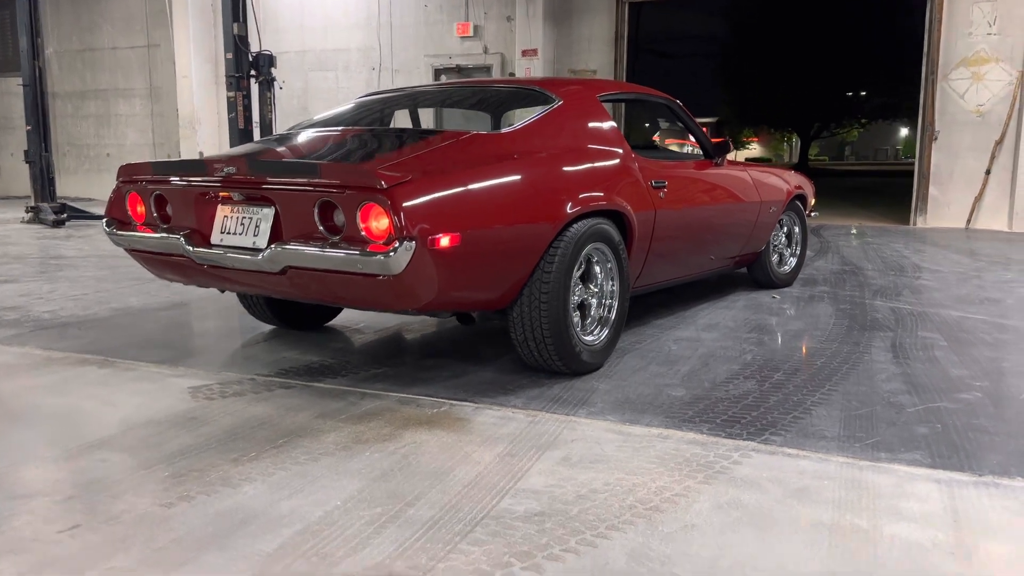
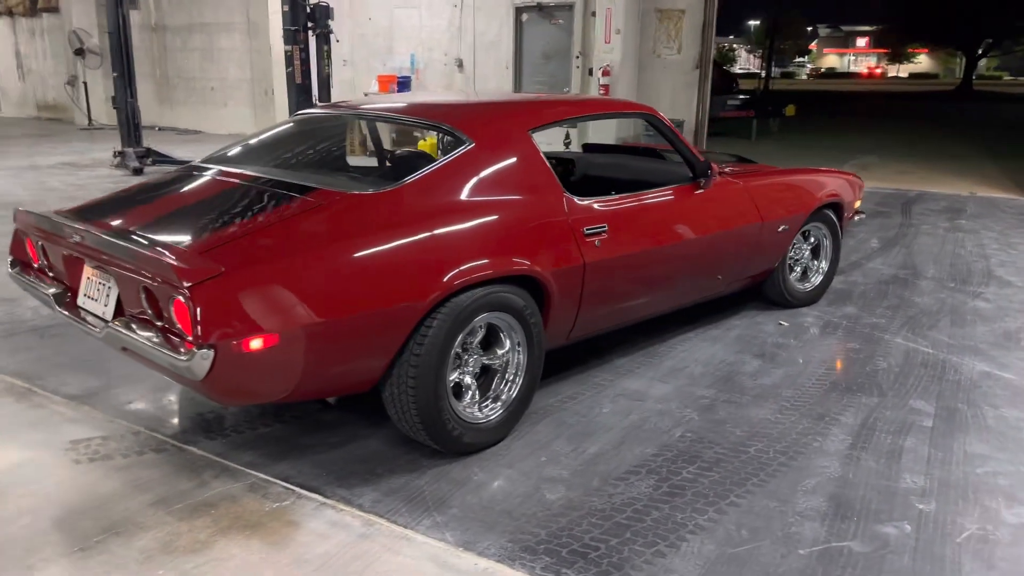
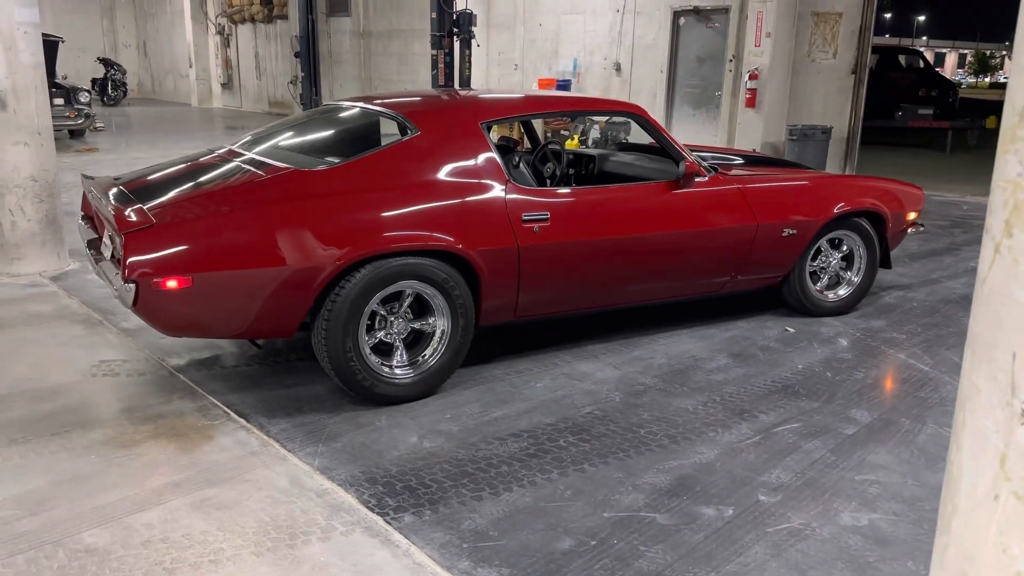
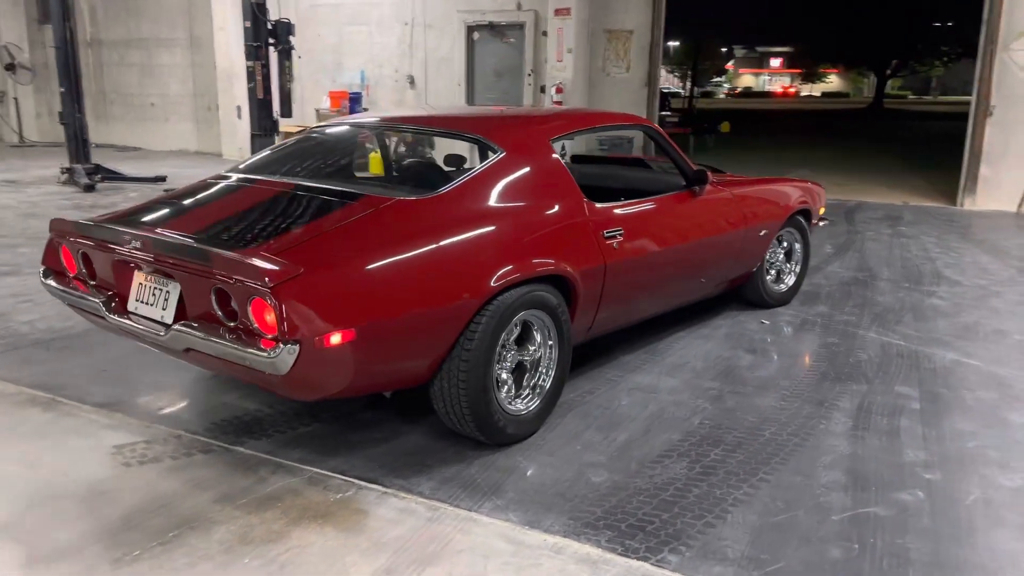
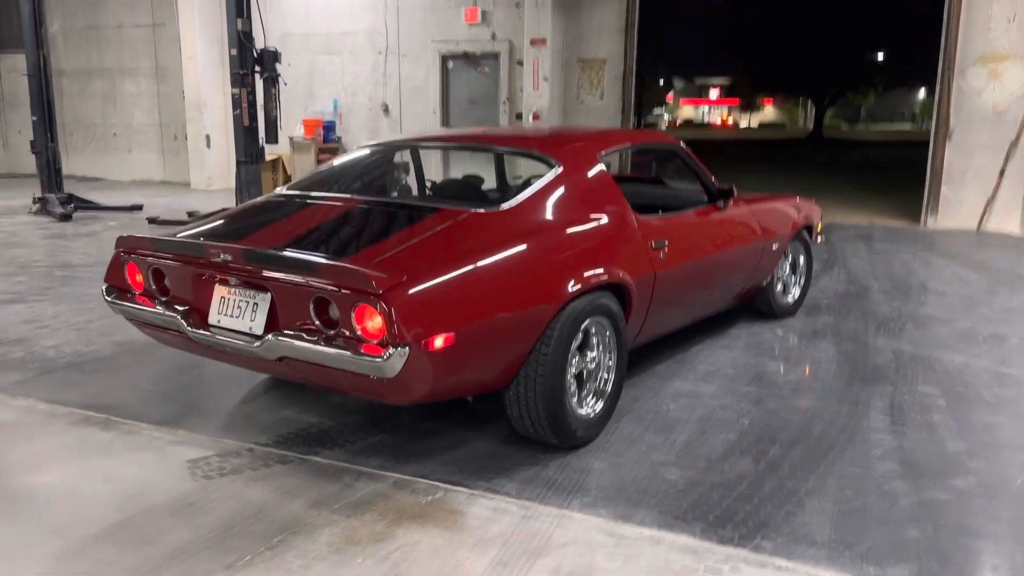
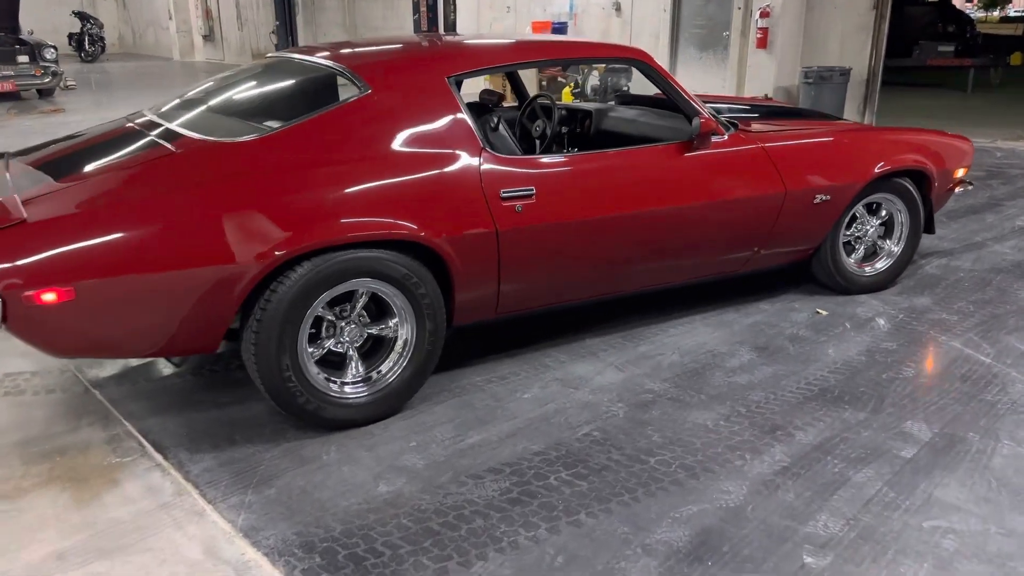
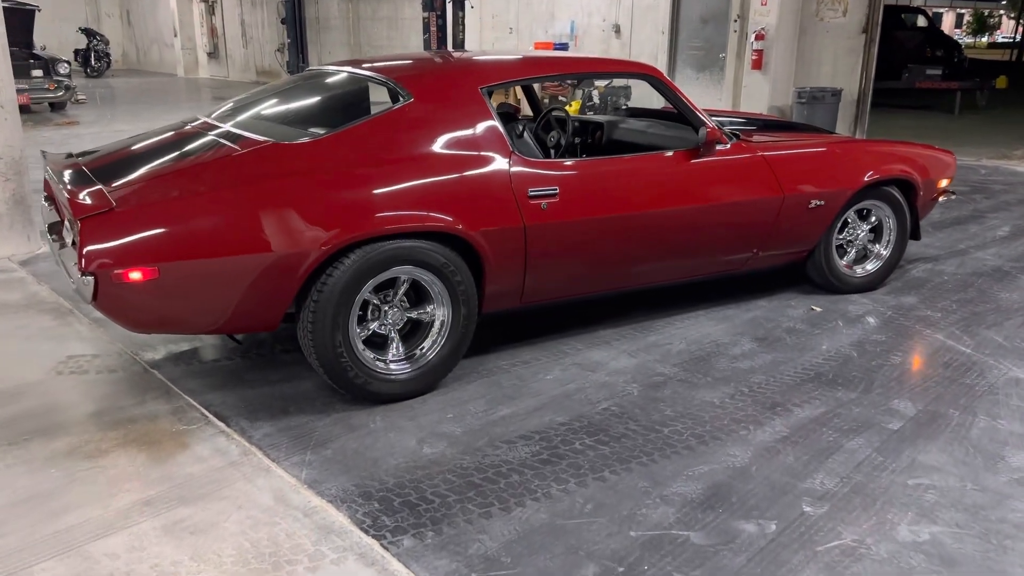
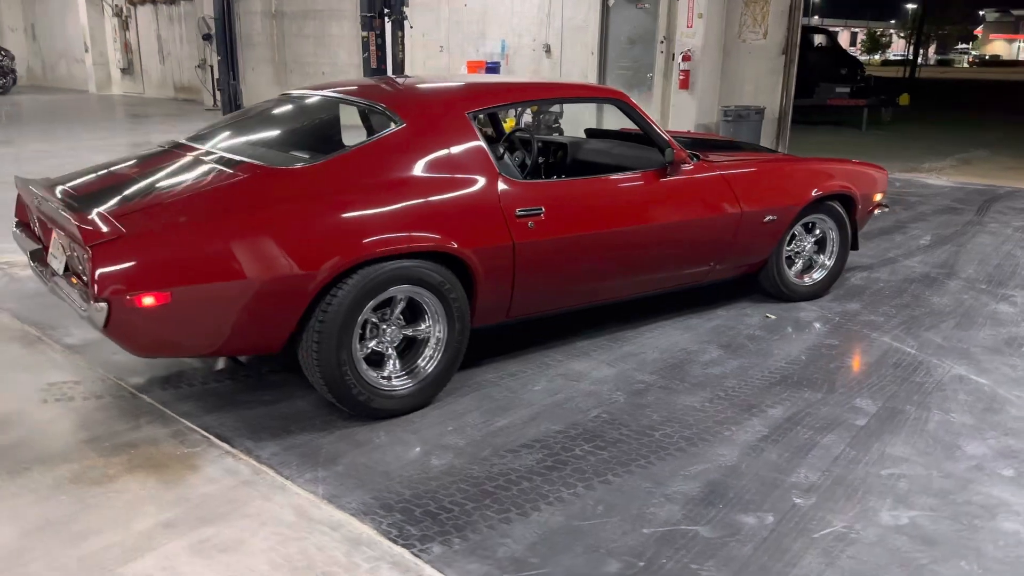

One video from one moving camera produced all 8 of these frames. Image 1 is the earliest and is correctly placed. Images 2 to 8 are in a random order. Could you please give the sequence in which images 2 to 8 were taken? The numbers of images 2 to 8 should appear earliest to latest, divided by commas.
5, 4, 2, 8, 3, 7, 6
